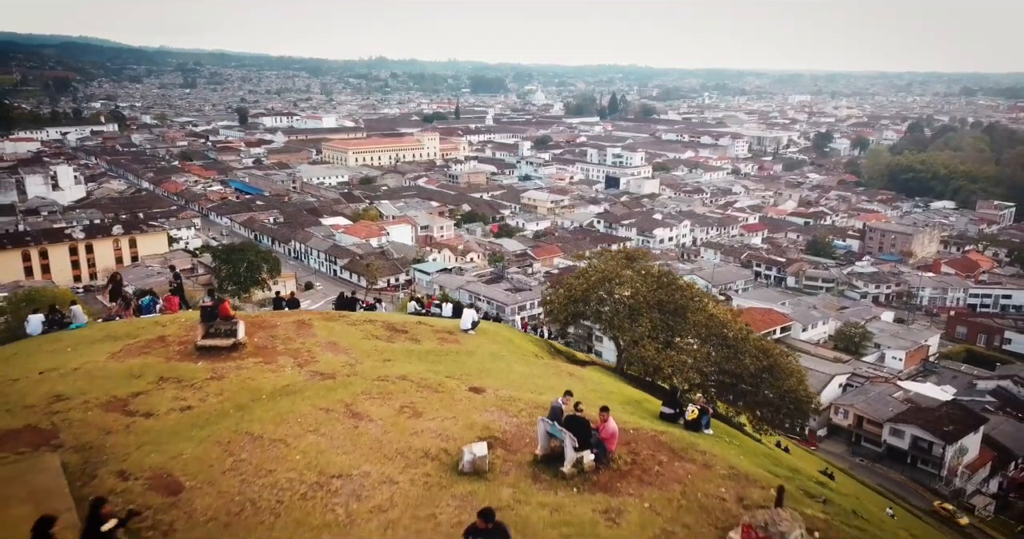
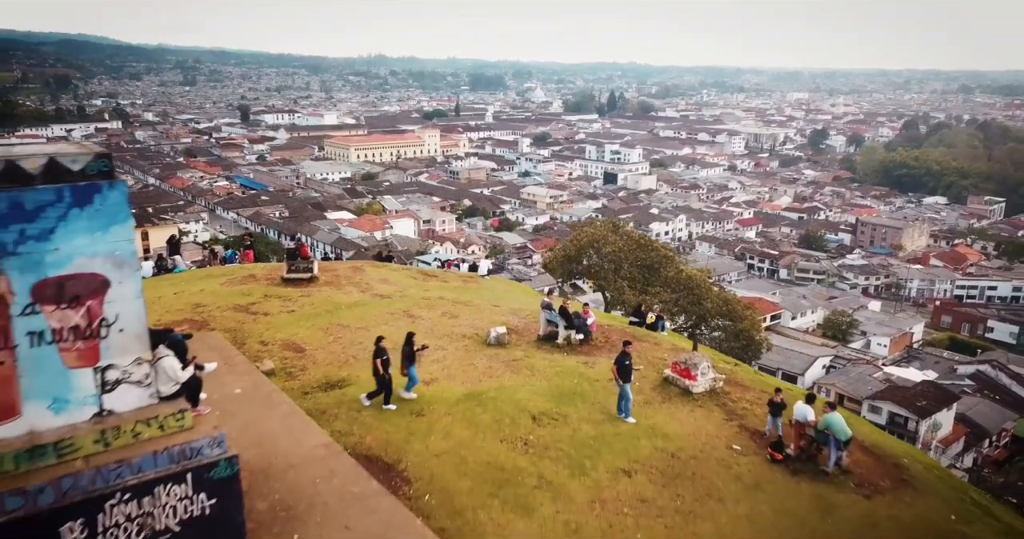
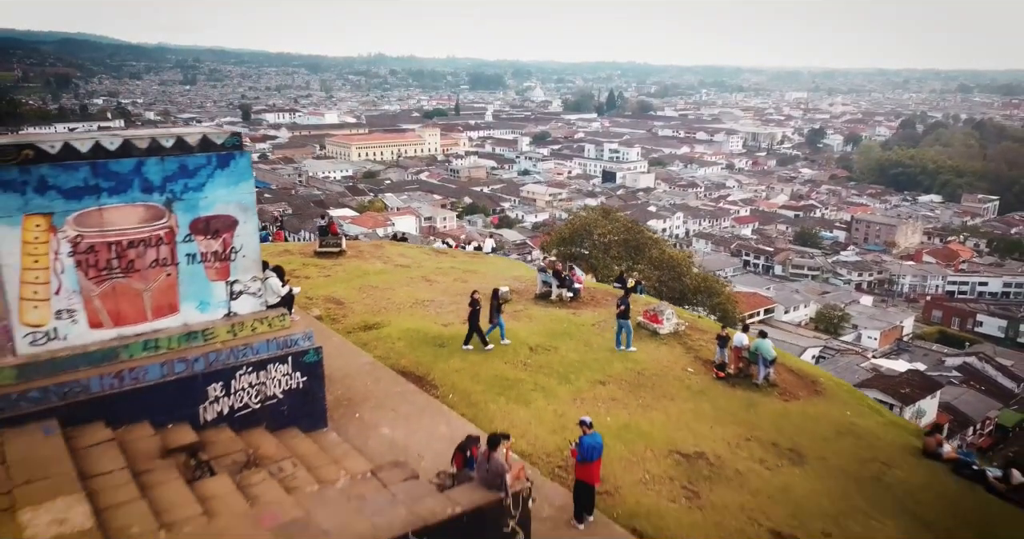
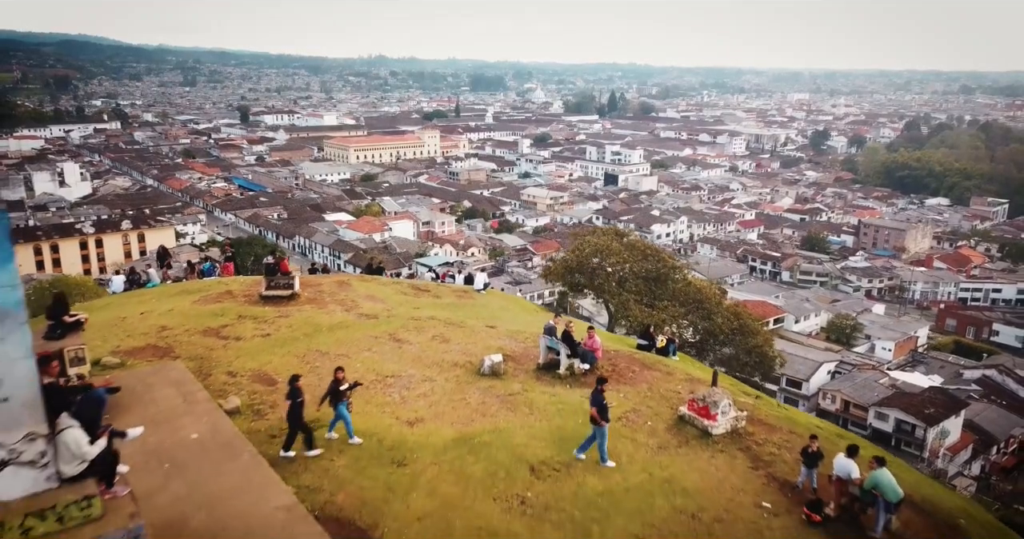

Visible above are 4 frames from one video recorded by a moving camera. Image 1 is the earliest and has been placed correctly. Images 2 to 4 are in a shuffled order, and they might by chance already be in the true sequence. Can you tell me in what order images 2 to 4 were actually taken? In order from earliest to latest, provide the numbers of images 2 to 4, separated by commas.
4, 2, 3
